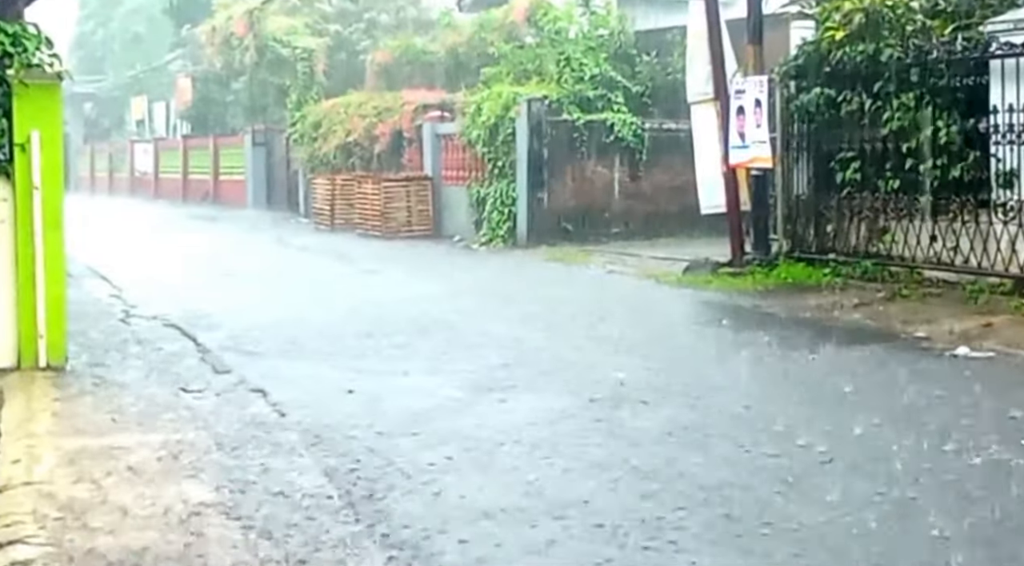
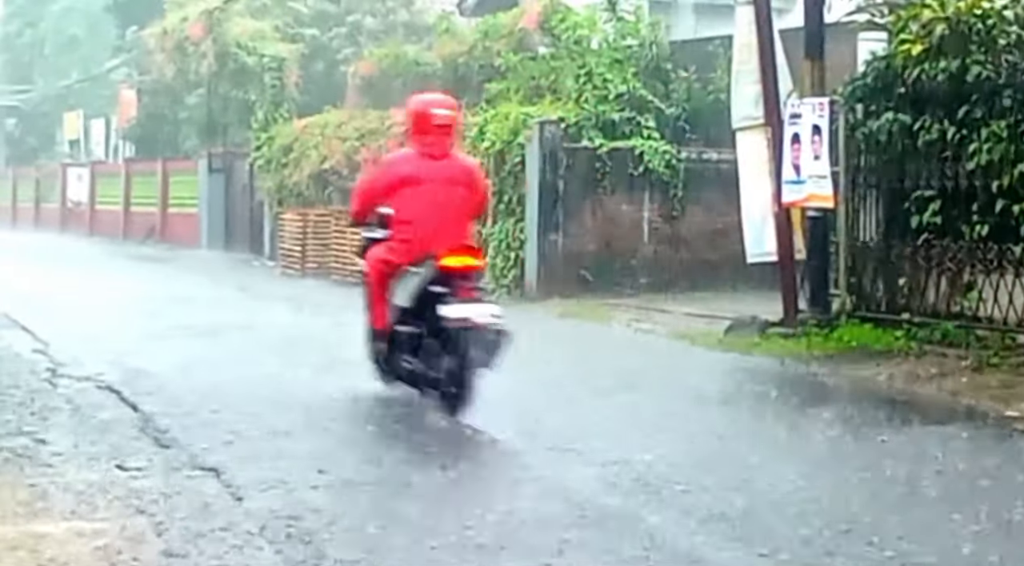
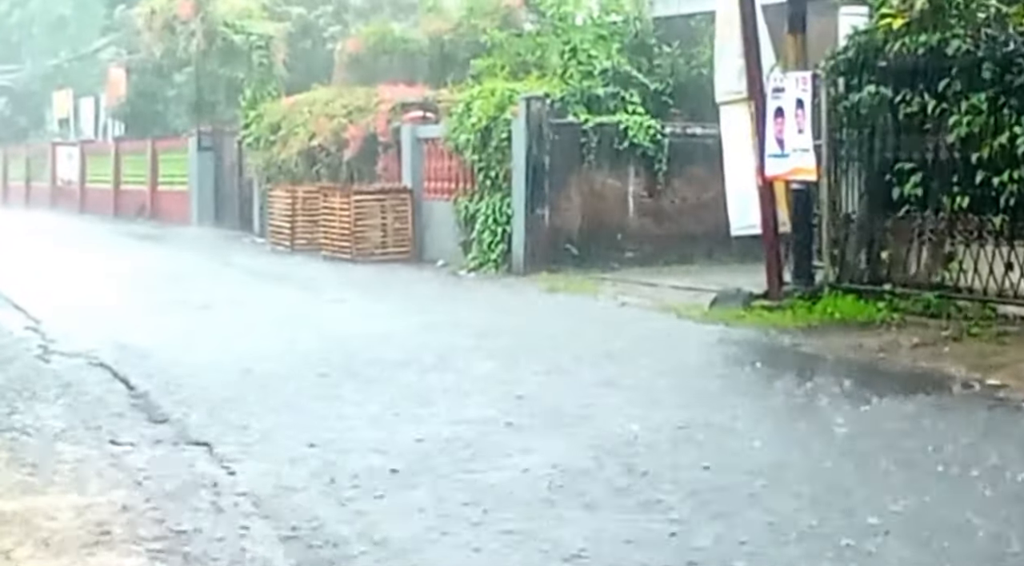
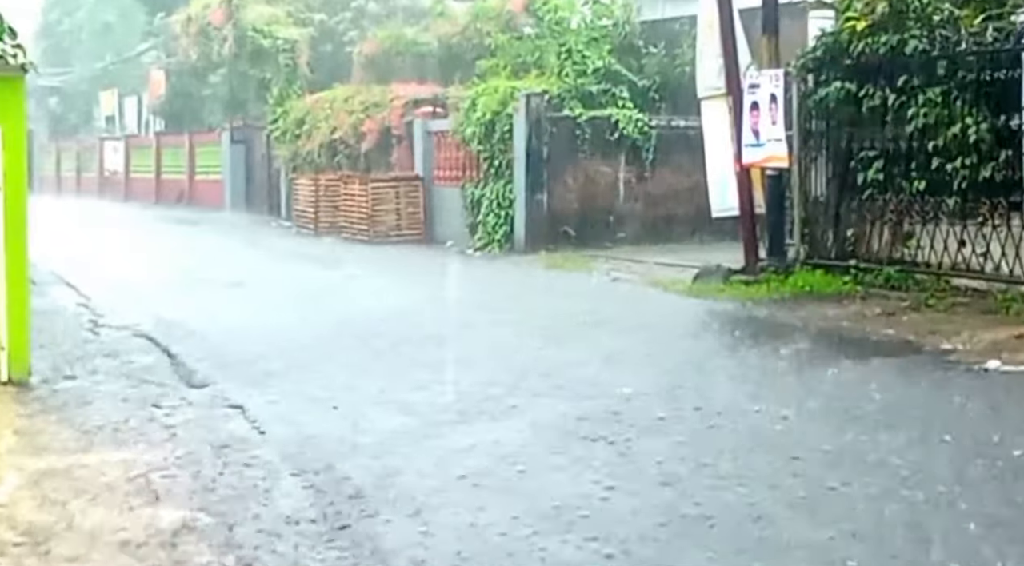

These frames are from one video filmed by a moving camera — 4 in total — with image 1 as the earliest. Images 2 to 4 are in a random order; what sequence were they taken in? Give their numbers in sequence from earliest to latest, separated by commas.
4, 3, 2
